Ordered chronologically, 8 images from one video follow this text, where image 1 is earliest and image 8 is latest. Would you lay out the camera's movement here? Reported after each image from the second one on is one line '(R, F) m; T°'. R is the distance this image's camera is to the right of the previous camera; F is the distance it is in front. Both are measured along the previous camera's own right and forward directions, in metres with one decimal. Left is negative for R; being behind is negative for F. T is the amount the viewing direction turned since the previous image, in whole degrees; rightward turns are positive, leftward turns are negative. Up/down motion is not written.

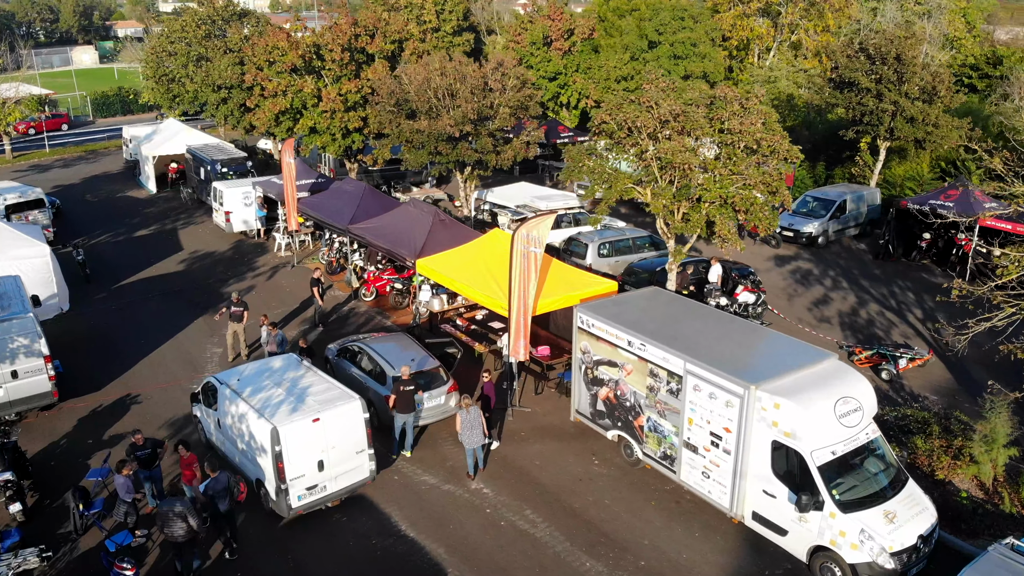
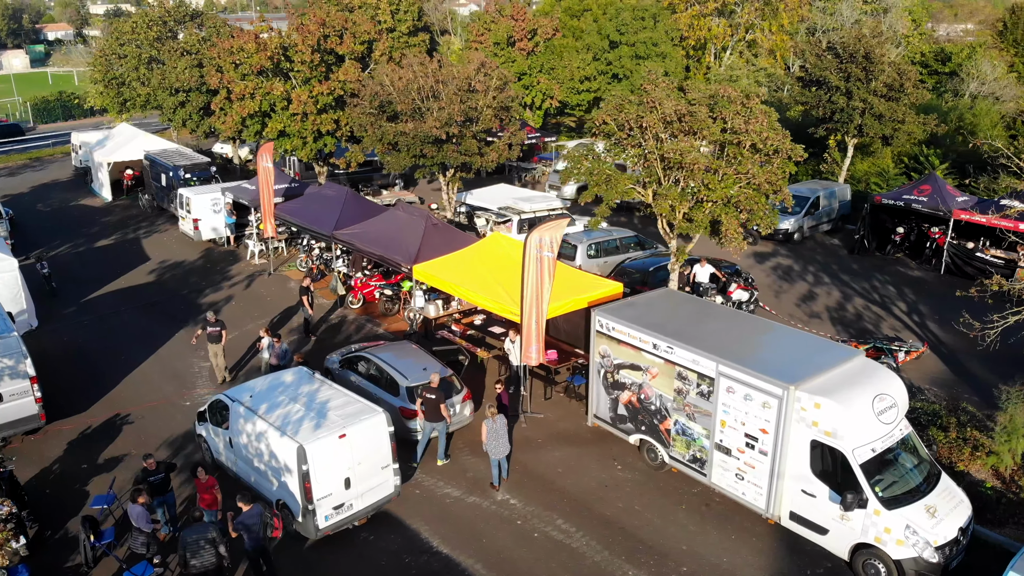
(-1.1, +0.3) m; +4°
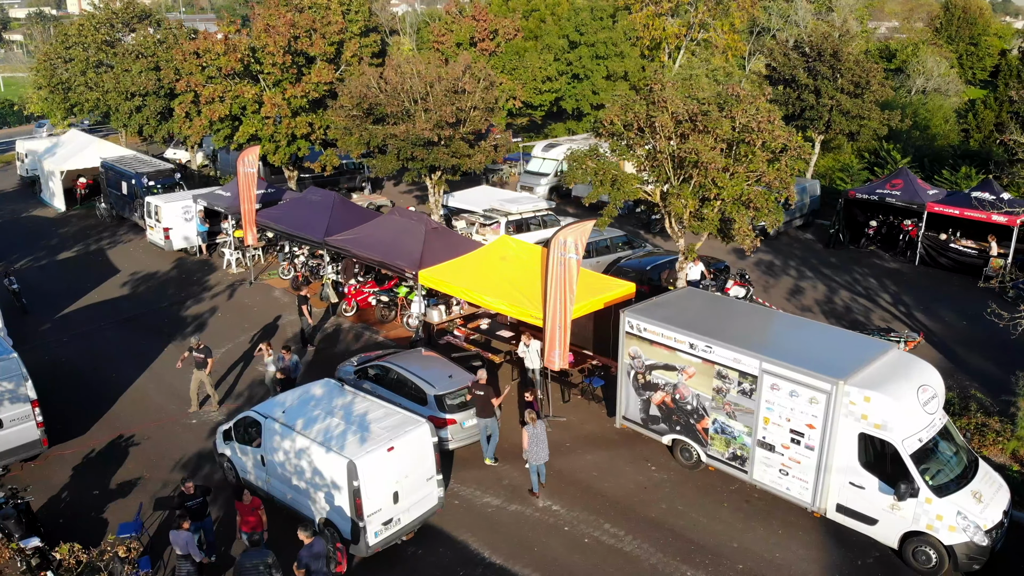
(-1.4, +0.2) m; +5°
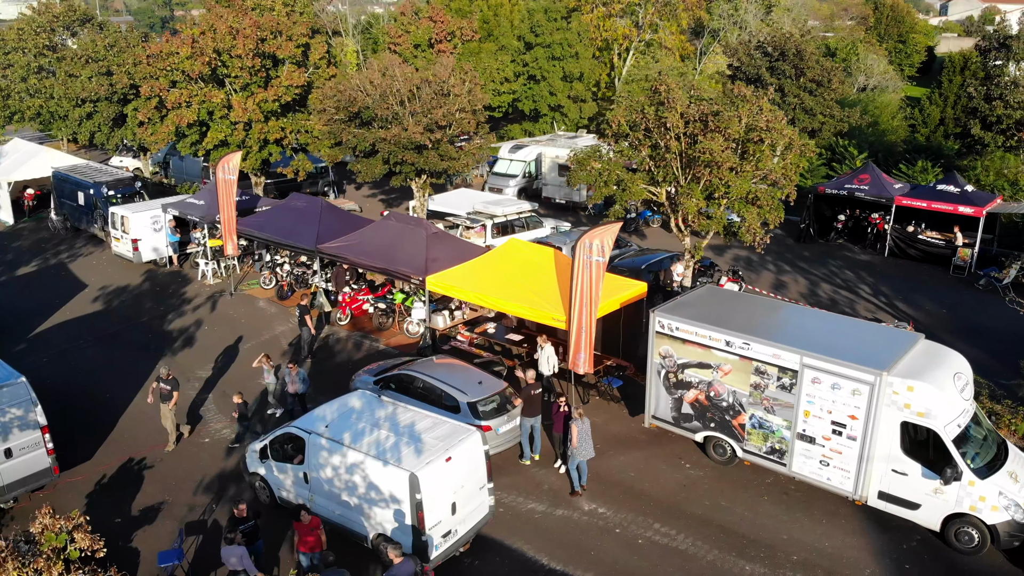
(-1.5, +0.1) m; +5°
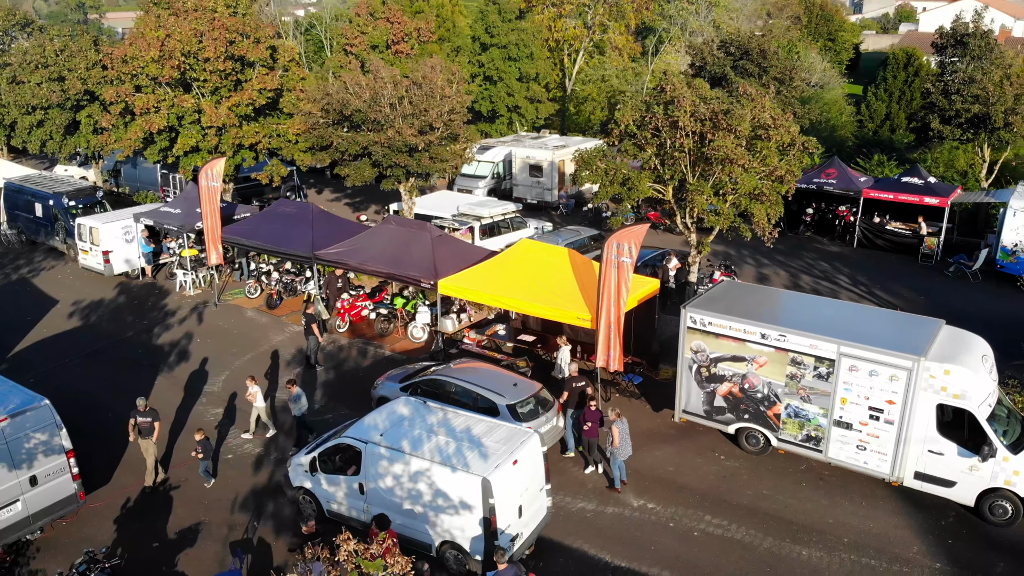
(-1.6, +0.1) m; +5°
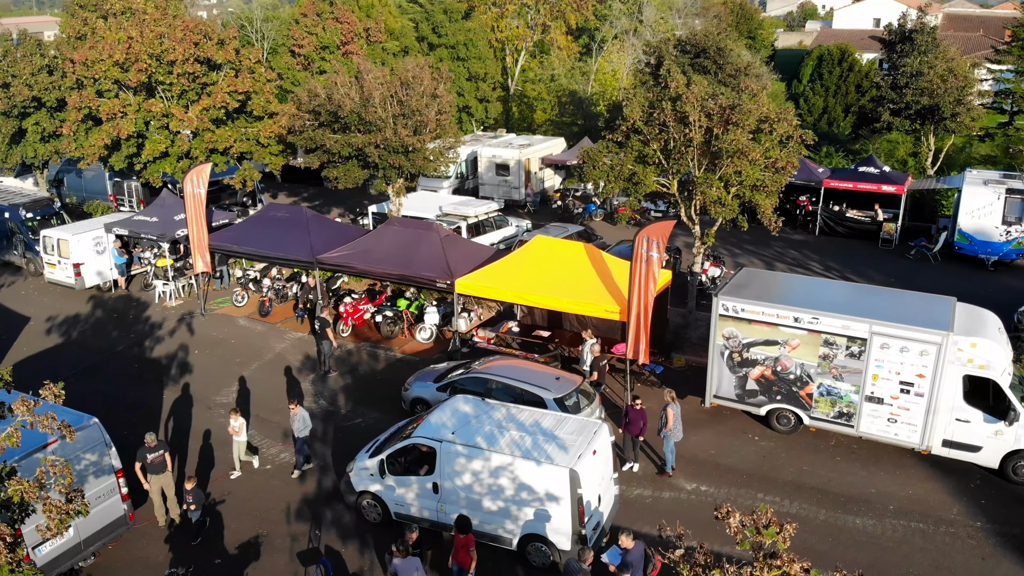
(-1.9, 0.0) m; +6°
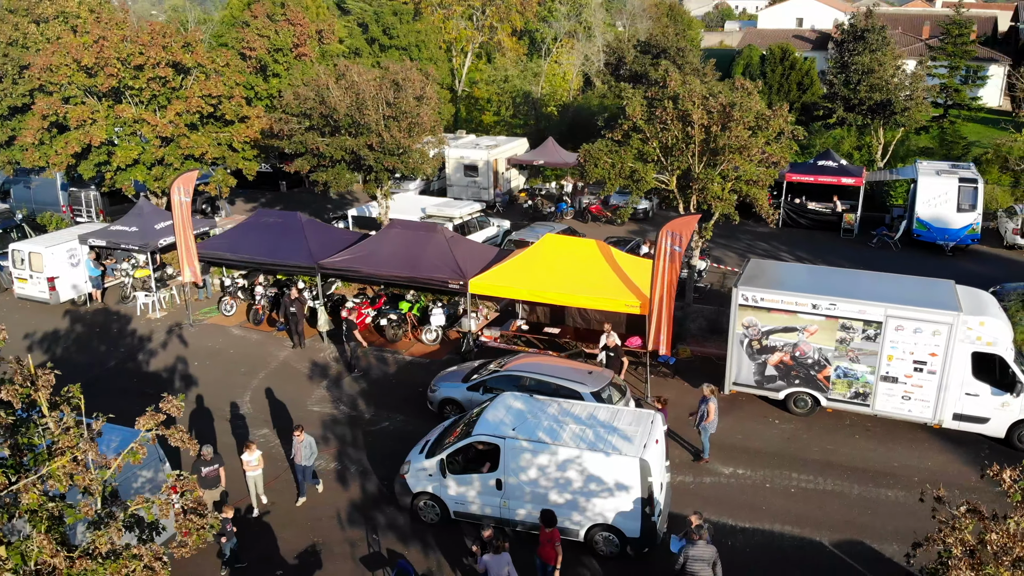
(-1.7, -0.1) m; +6°
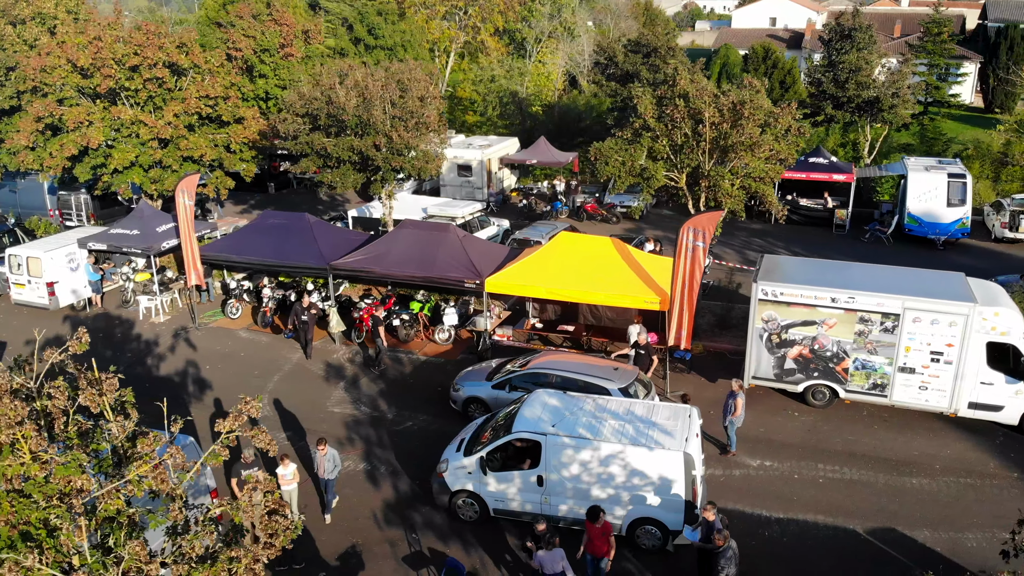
(-0.9, 0.0) m; +2°
